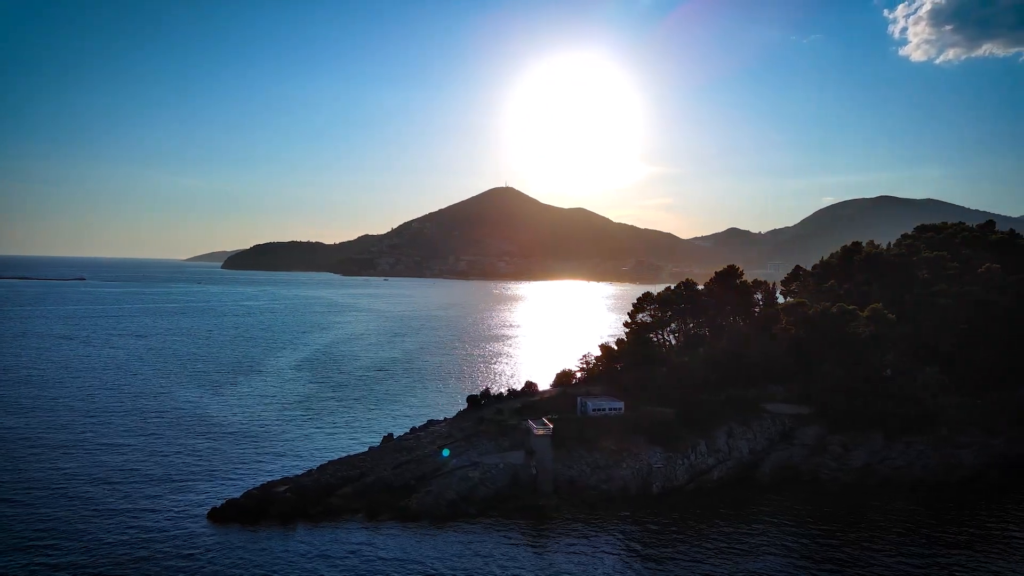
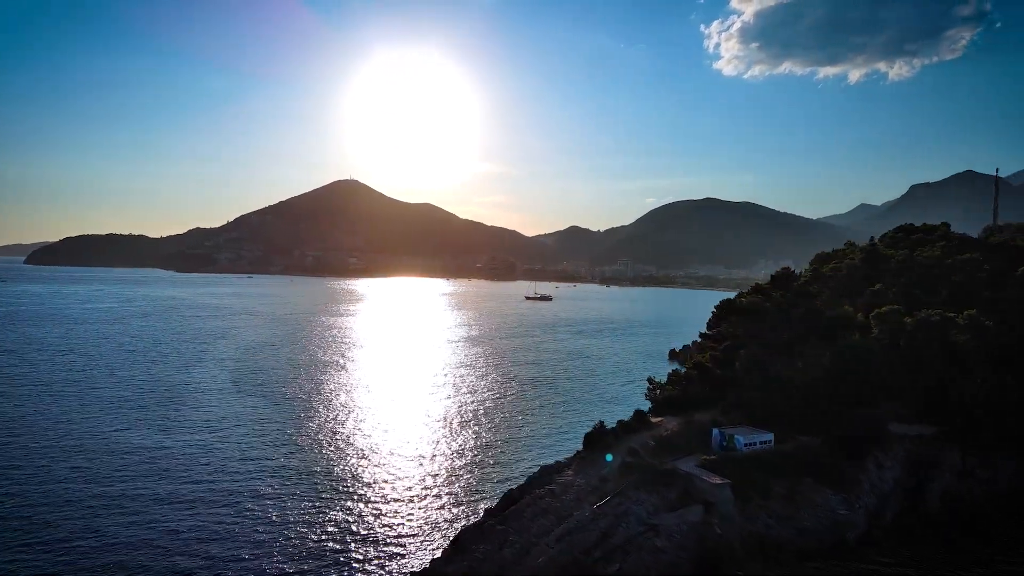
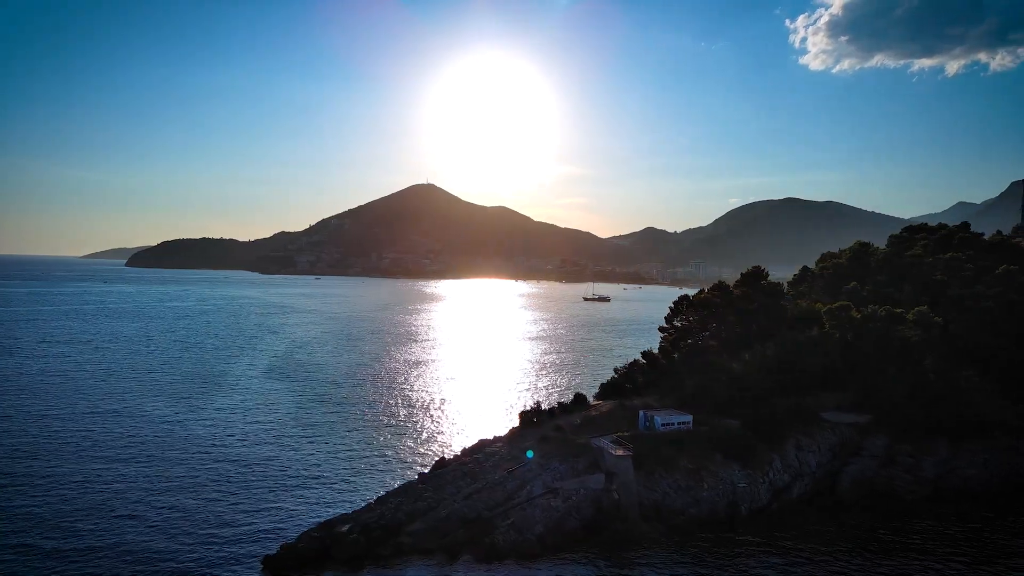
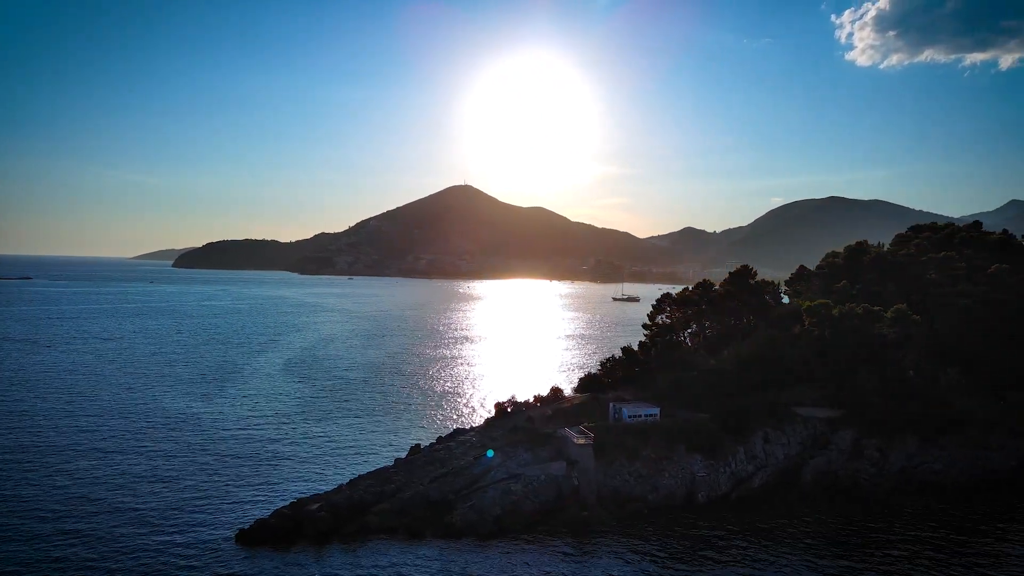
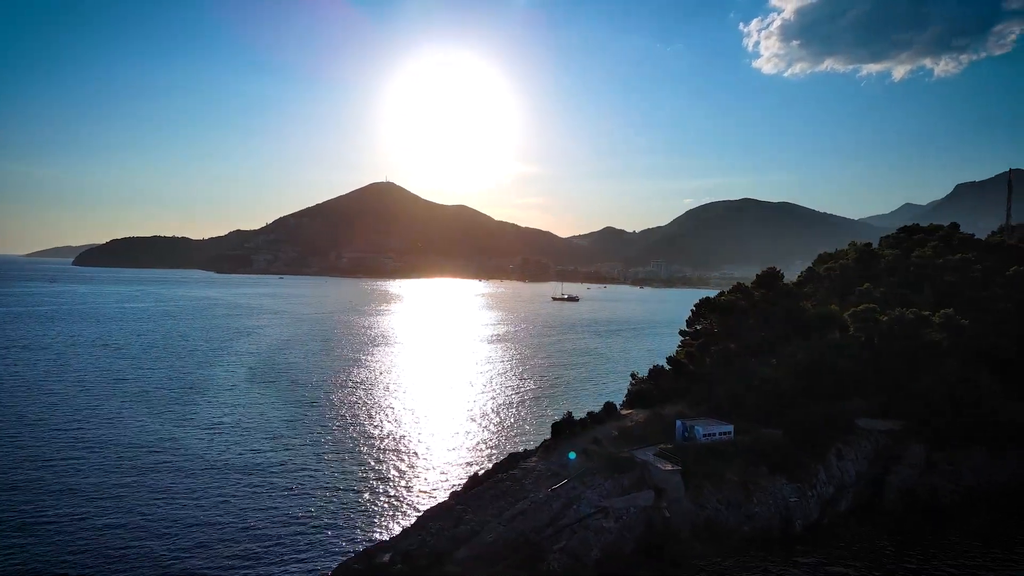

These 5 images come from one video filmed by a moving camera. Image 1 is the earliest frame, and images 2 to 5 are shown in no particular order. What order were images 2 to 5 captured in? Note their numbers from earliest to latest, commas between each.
4, 3, 5, 2
